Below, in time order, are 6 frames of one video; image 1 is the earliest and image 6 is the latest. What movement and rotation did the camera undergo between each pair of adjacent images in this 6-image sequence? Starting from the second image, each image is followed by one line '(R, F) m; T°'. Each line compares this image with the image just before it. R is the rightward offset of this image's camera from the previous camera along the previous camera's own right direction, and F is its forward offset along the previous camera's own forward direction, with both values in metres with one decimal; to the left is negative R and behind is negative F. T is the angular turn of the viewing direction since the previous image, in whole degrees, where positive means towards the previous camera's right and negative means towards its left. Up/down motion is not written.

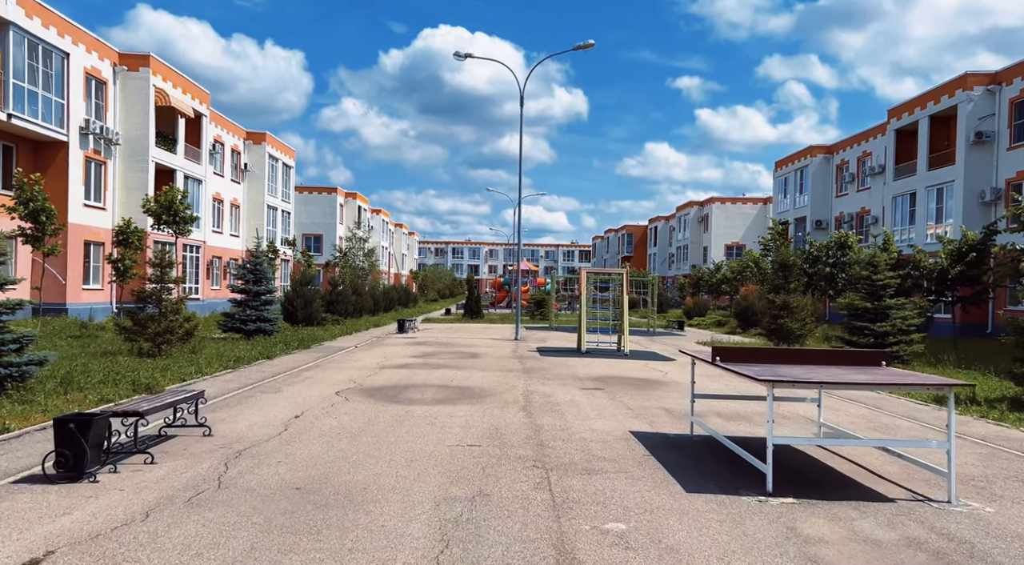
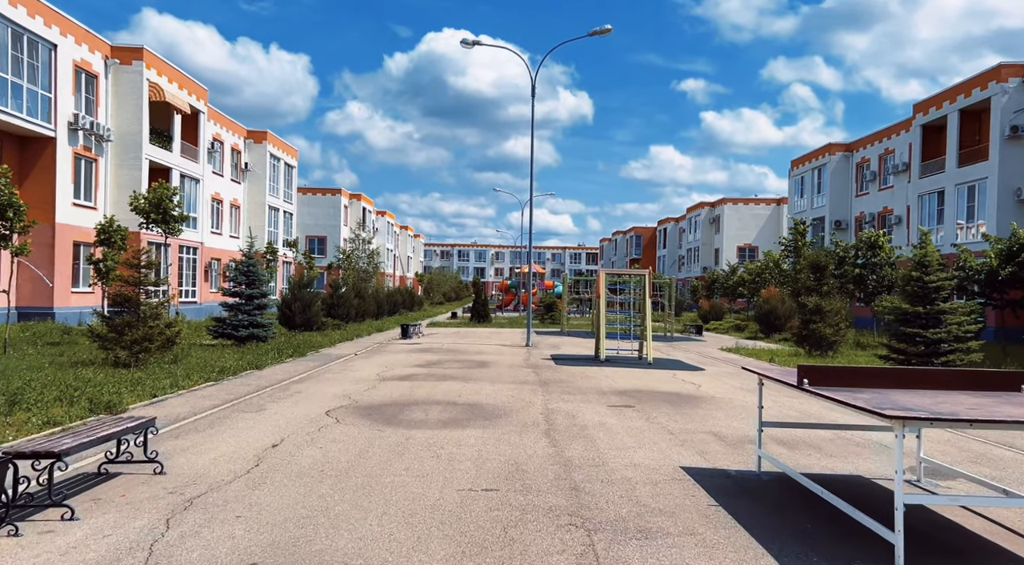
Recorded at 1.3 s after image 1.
(-0.2, +1.5) m; 0°
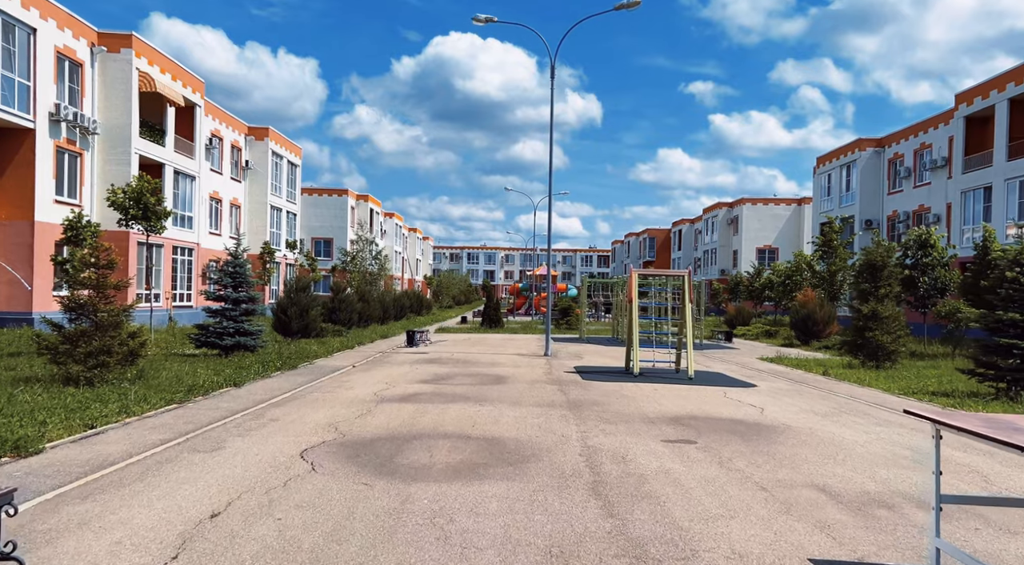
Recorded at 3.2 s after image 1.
(-0.2, +2.1) m; -1°
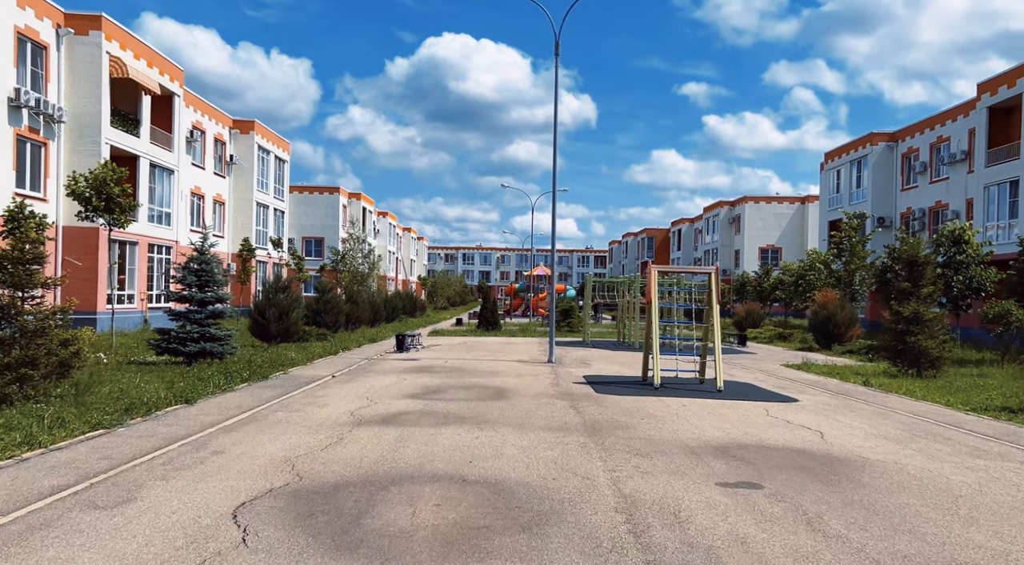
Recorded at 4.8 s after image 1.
(-0.1, +1.9) m; 0°
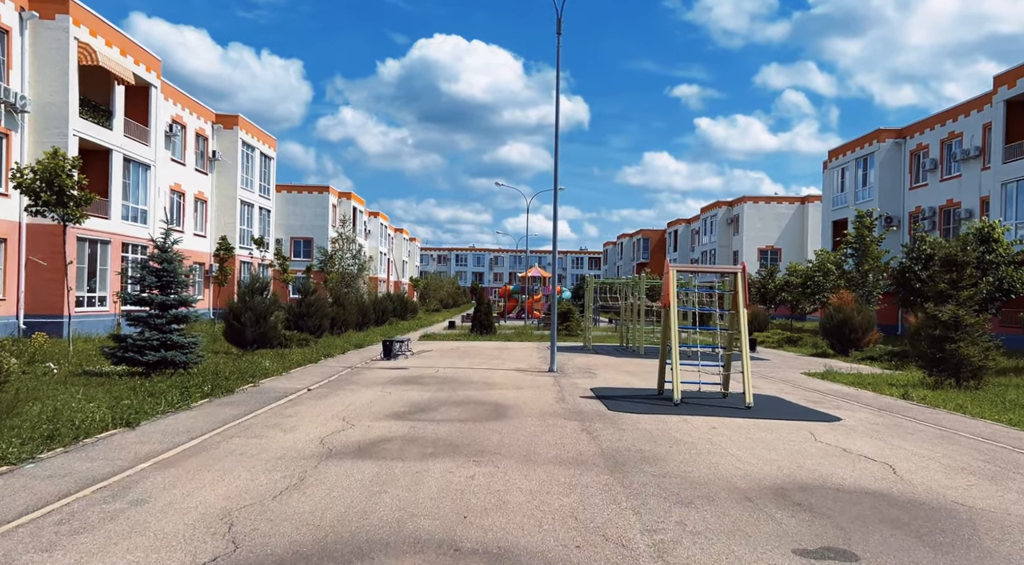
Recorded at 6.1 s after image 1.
(-0.1, +1.6) m; +1°
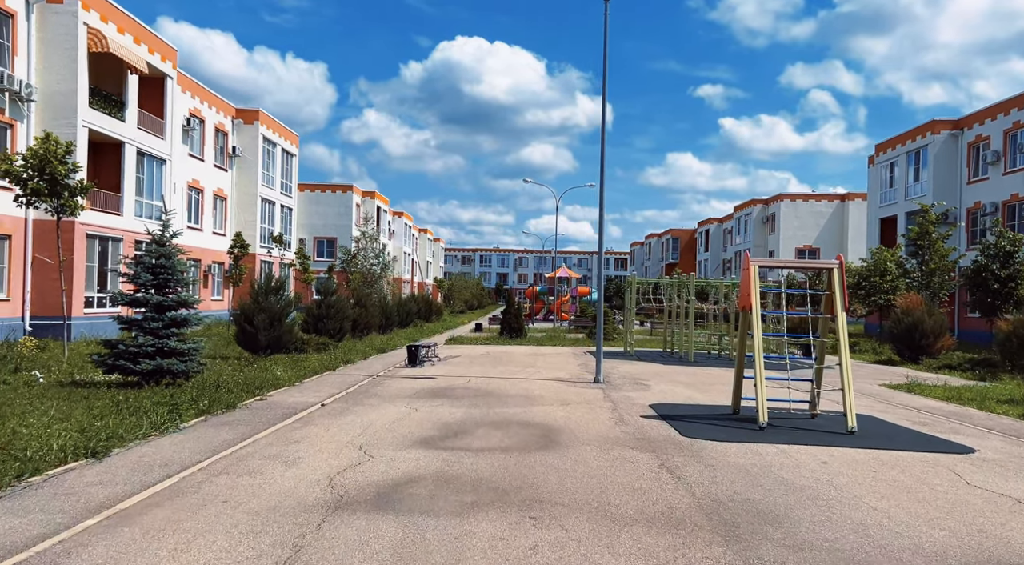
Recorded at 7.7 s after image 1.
(-0.4, +1.8) m; -2°
